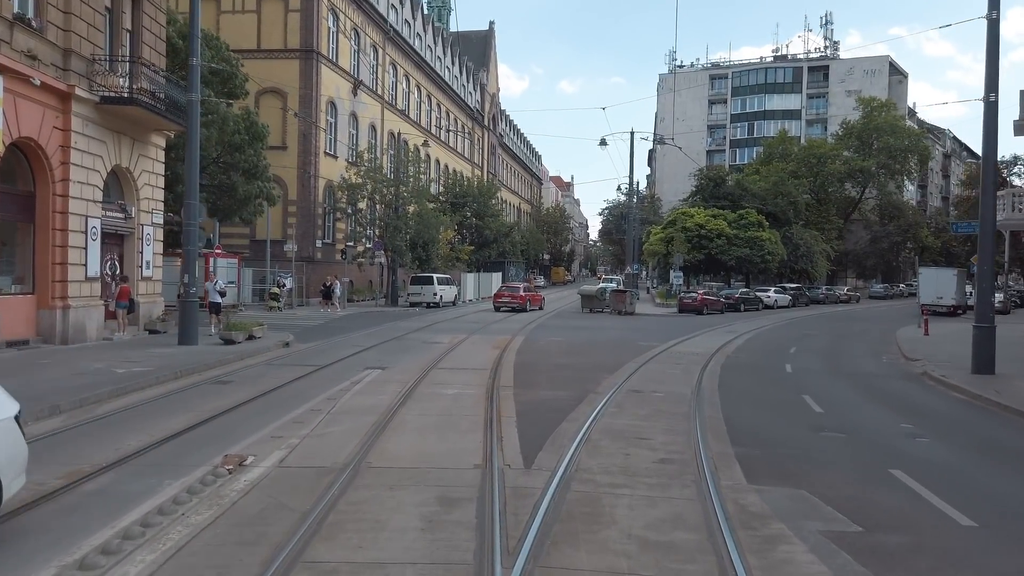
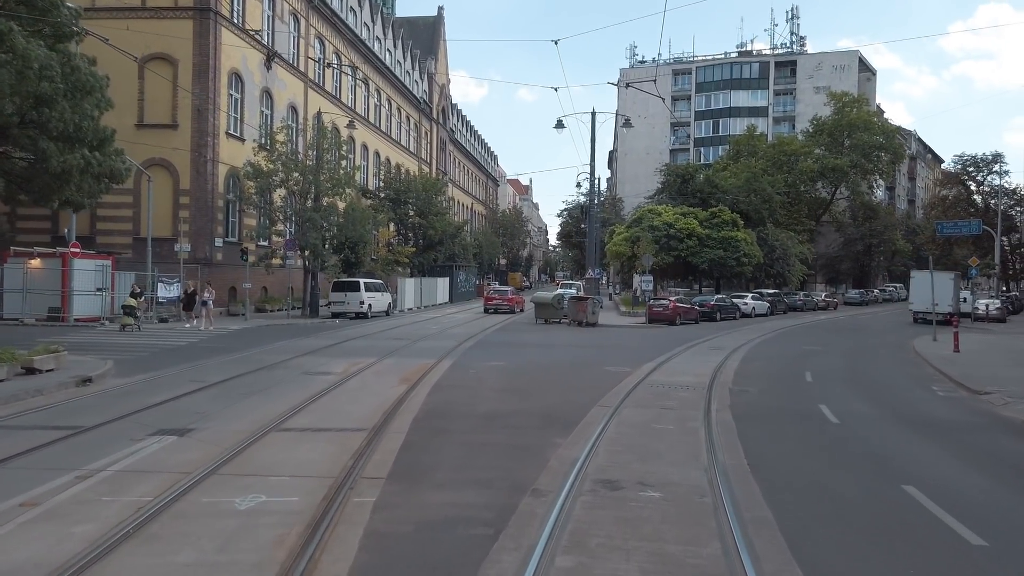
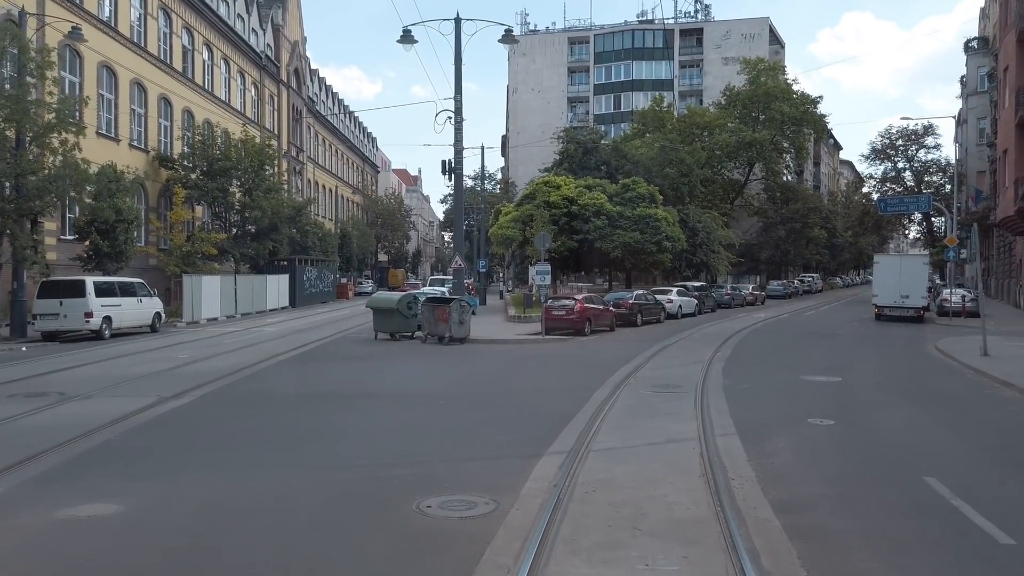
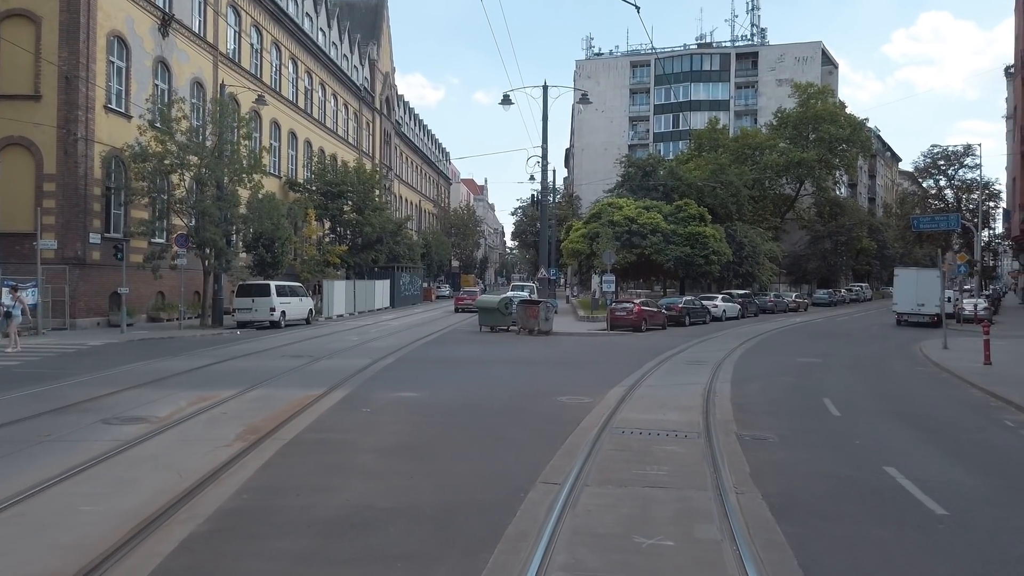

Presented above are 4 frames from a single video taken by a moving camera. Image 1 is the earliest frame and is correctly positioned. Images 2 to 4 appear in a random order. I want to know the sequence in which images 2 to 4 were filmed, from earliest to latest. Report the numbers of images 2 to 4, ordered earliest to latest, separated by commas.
2, 4, 3
